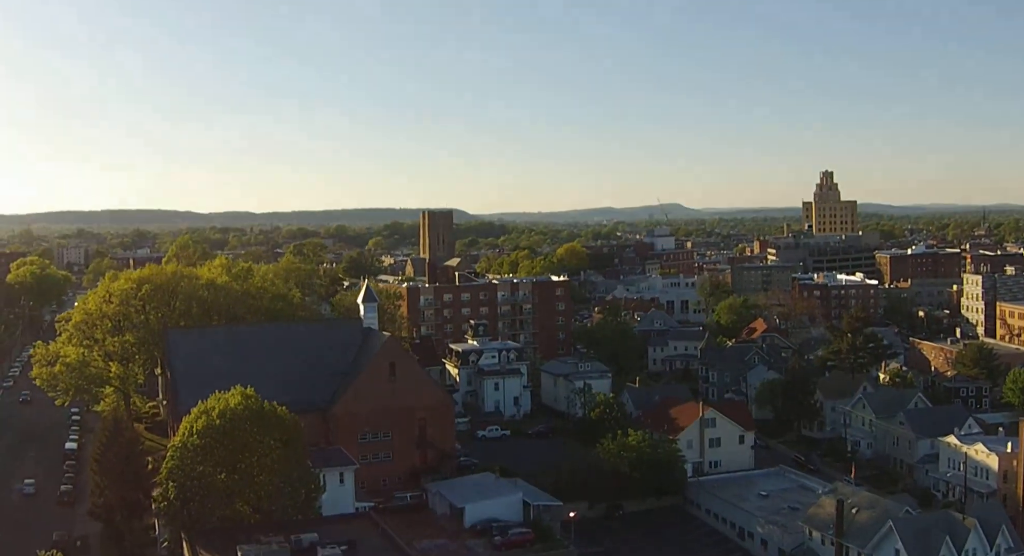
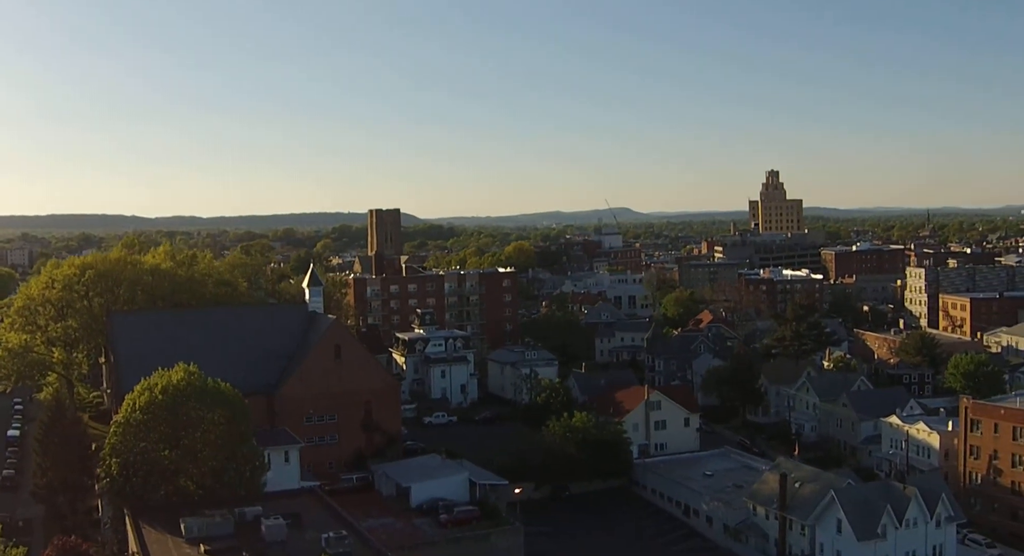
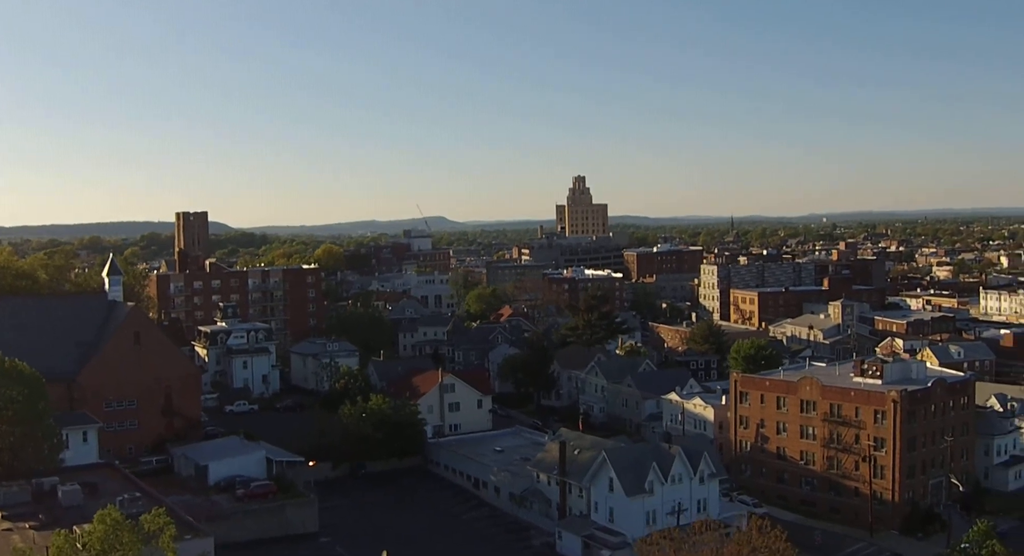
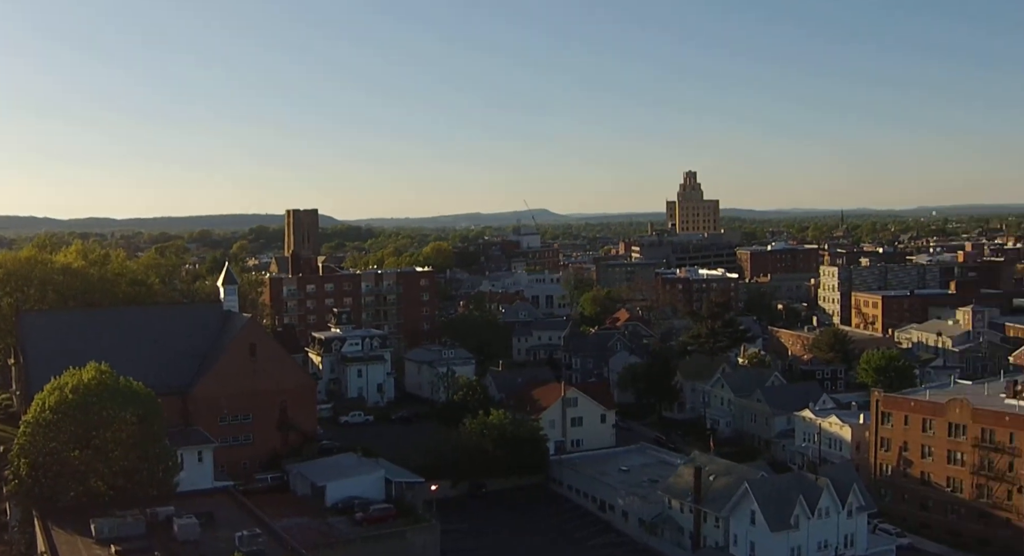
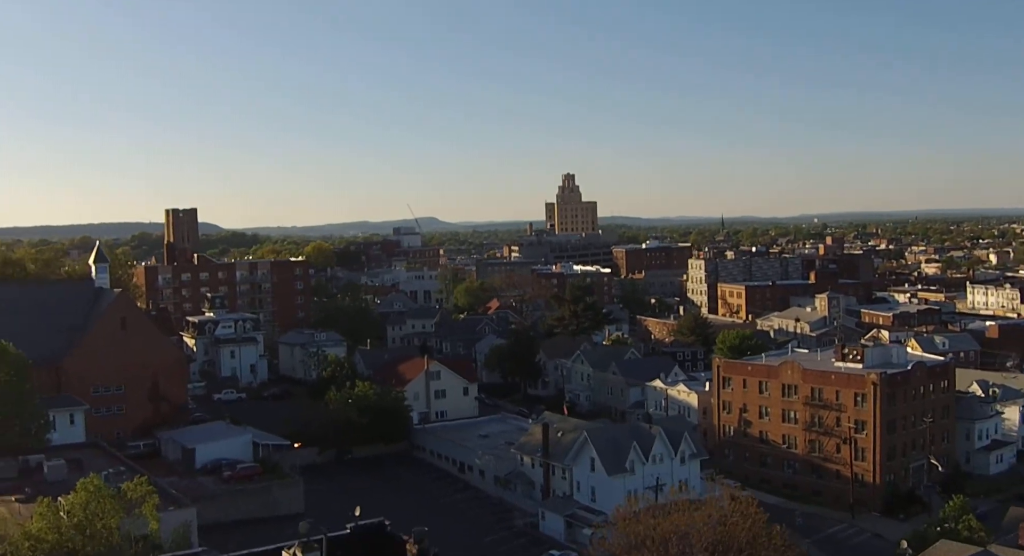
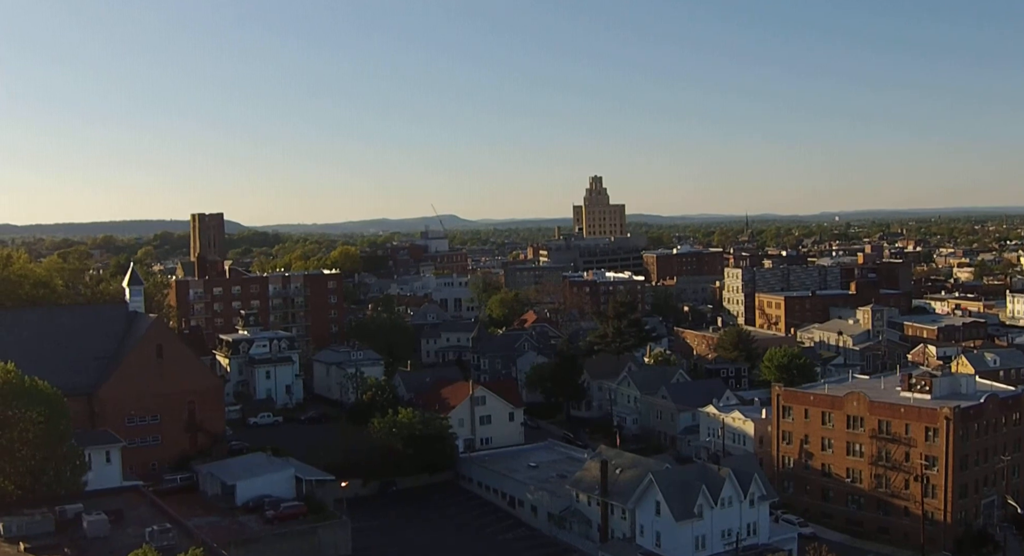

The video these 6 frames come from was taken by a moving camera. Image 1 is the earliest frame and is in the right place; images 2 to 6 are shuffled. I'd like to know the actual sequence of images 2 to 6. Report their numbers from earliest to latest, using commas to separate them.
2, 4, 6, 3, 5
